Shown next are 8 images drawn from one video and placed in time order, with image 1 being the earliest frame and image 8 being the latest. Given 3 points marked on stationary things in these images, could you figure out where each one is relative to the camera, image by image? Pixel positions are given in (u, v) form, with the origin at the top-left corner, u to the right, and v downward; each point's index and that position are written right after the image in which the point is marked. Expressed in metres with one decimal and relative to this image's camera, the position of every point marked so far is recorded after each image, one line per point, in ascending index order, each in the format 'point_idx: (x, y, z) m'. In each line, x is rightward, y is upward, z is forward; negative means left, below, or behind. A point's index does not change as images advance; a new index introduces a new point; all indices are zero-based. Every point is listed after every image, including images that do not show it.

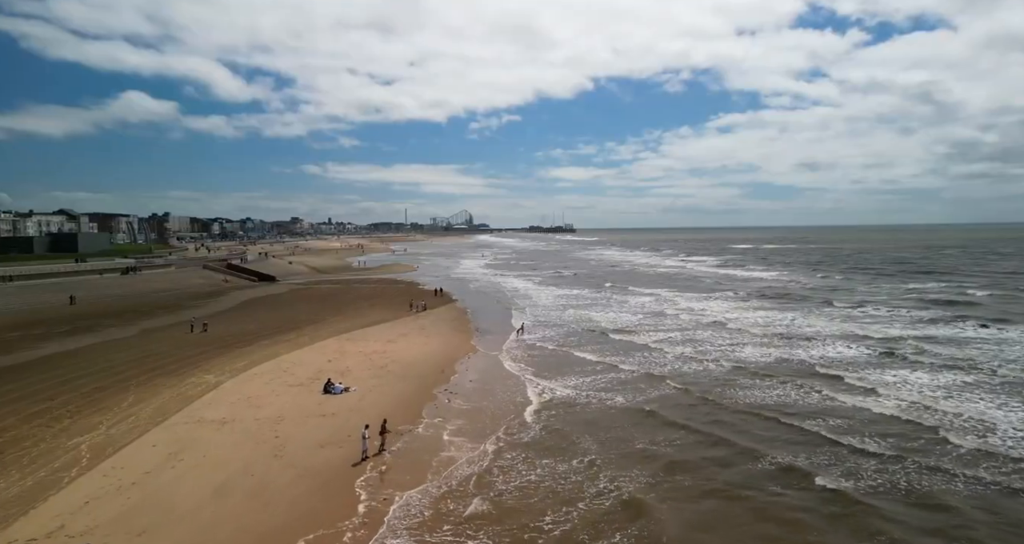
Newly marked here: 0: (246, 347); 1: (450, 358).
0: (-10.4, -3.0, +19.8) m
1: (-2.3, -3.3, +19.4) m
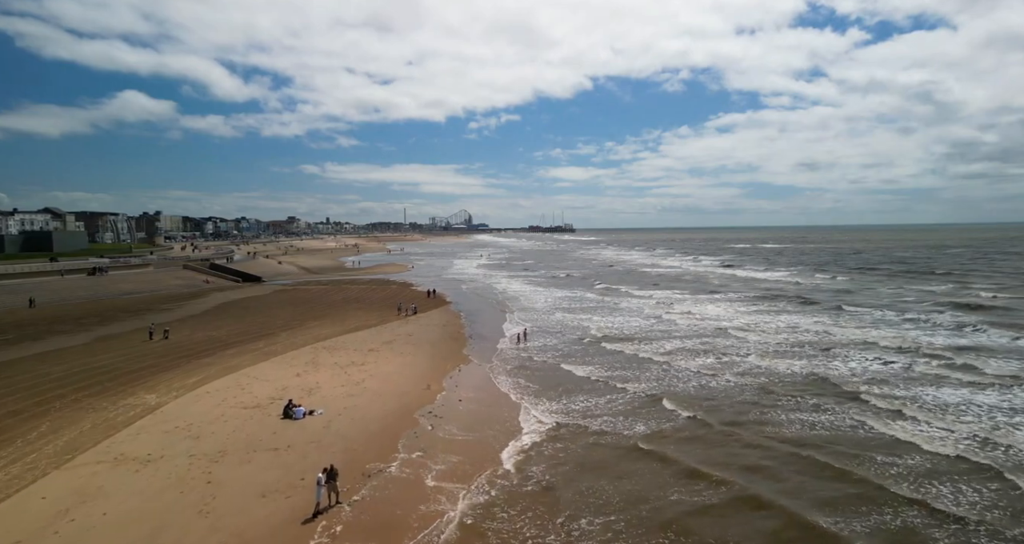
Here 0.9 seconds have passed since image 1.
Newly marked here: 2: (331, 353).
0: (-10.5, -3.0, +17.4) m
1: (-2.5, -3.3, +17.0) m
2: (-6.6, -2.9, +18.6) m
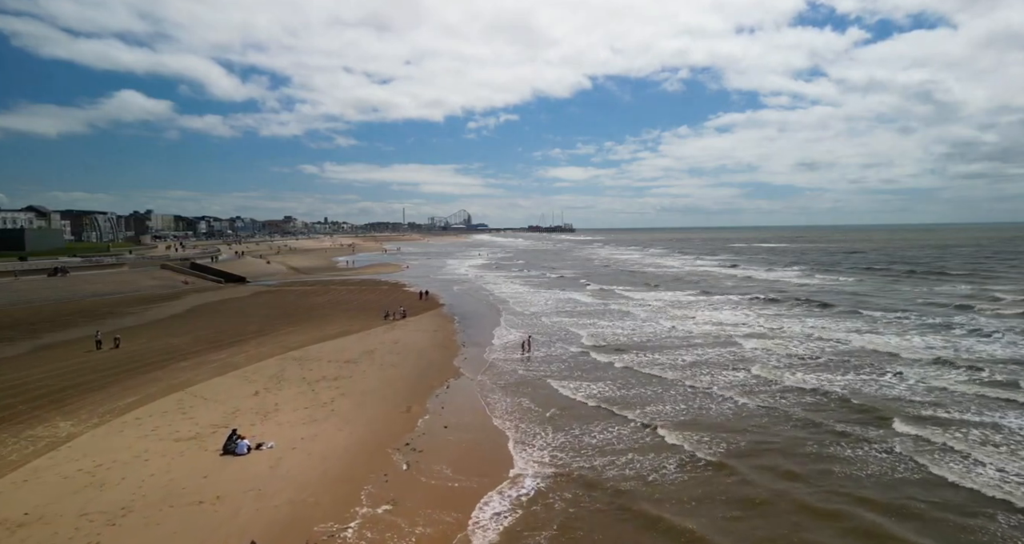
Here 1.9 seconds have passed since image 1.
0: (-10.5, -3.0, +14.9) m
1: (-2.5, -3.3, +14.5) m
2: (-6.7, -2.9, +16.2) m
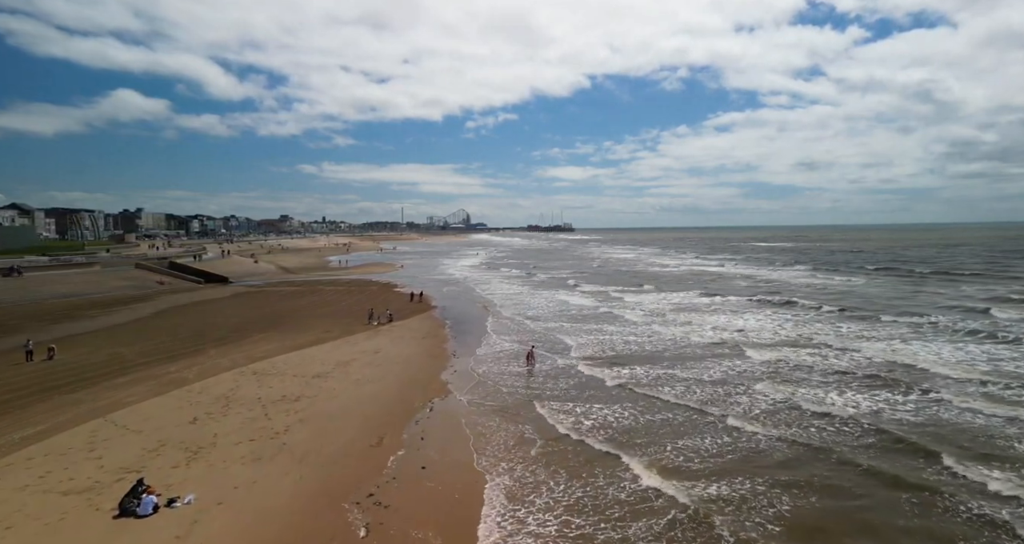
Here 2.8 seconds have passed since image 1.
0: (-10.6, -3.0, +12.4) m
1: (-2.6, -3.3, +12.0) m
2: (-6.8, -2.9, +13.6) m
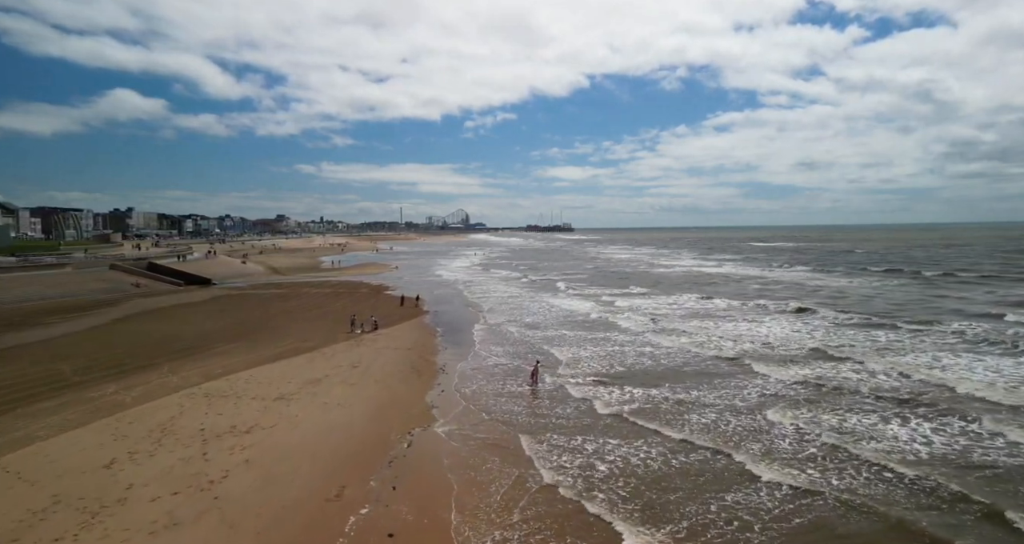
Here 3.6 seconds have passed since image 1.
0: (-10.7, -3.1, +10.2) m
1: (-2.7, -3.3, +9.8) m
2: (-6.8, -3.0, +11.5) m
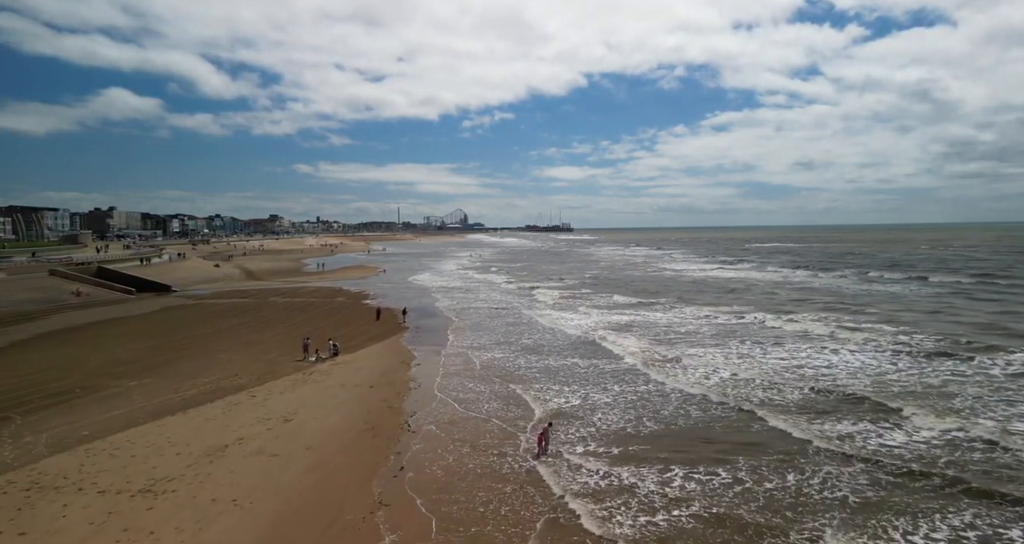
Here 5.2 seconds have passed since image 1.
0: (-10.8, -3.4, +6.0) m
1: (-2.8, -3.7, +5.6) m
2: (-6.9, -3.4, +7.2) m
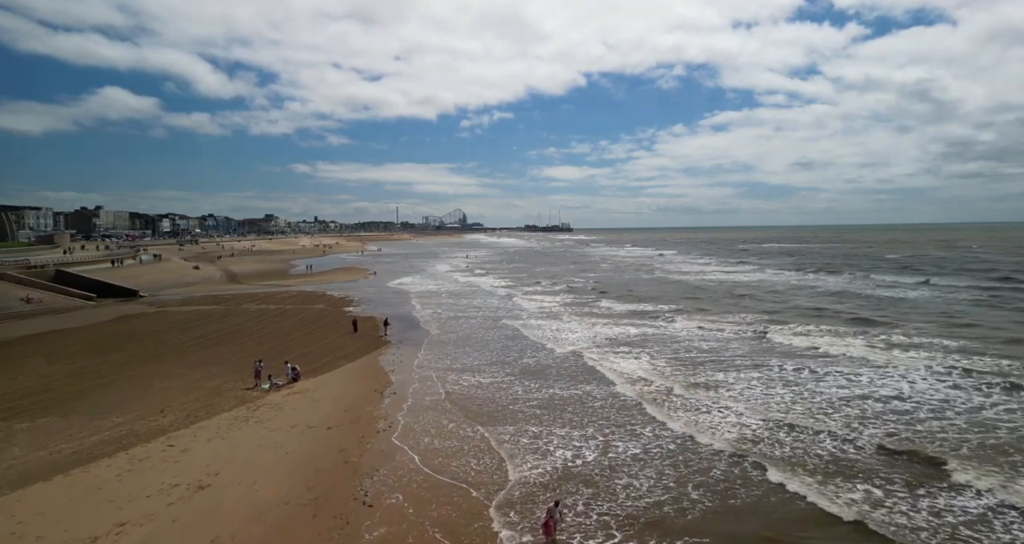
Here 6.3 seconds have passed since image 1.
0: (-10.9, -3.7, +3.1) m
1: (-2.8, -3.9, +2.7) m
2: (-7.0, -3.6, +4.3) m
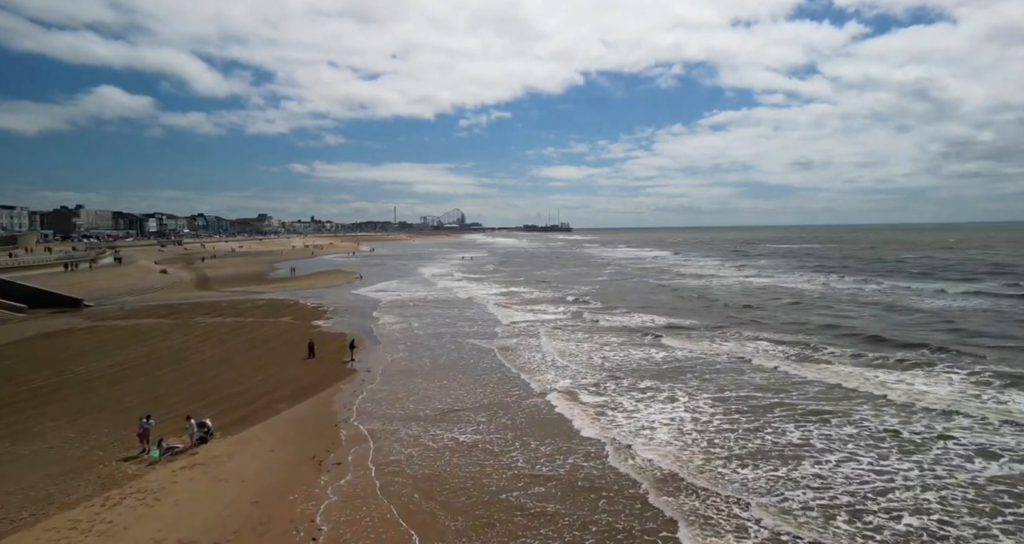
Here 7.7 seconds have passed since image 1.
0: (-10.9, -4.0, -0.9) m
1: (-2.9, -4.3, -1.2) m
2: (-7.1, -3.9, +0.4) m
